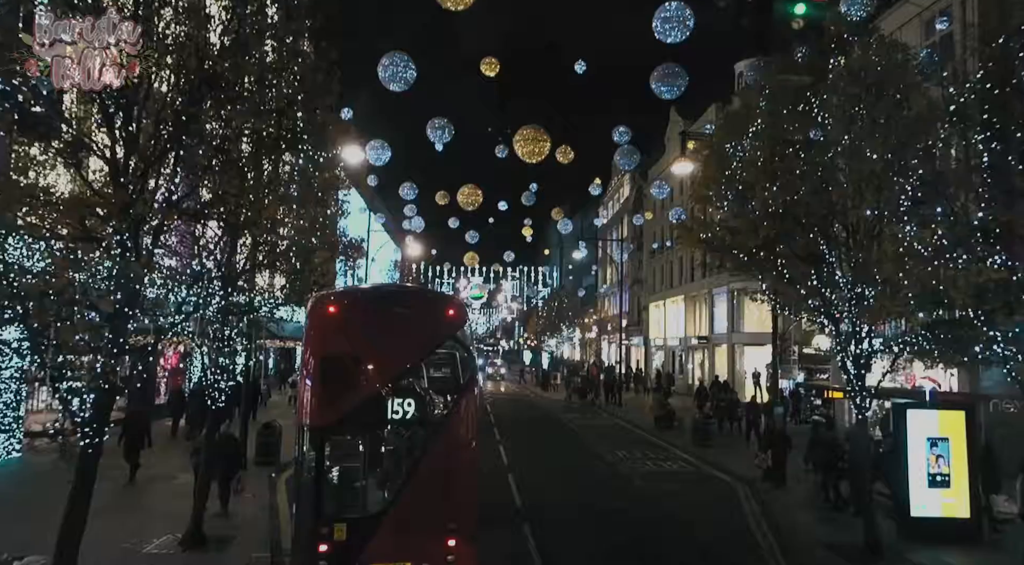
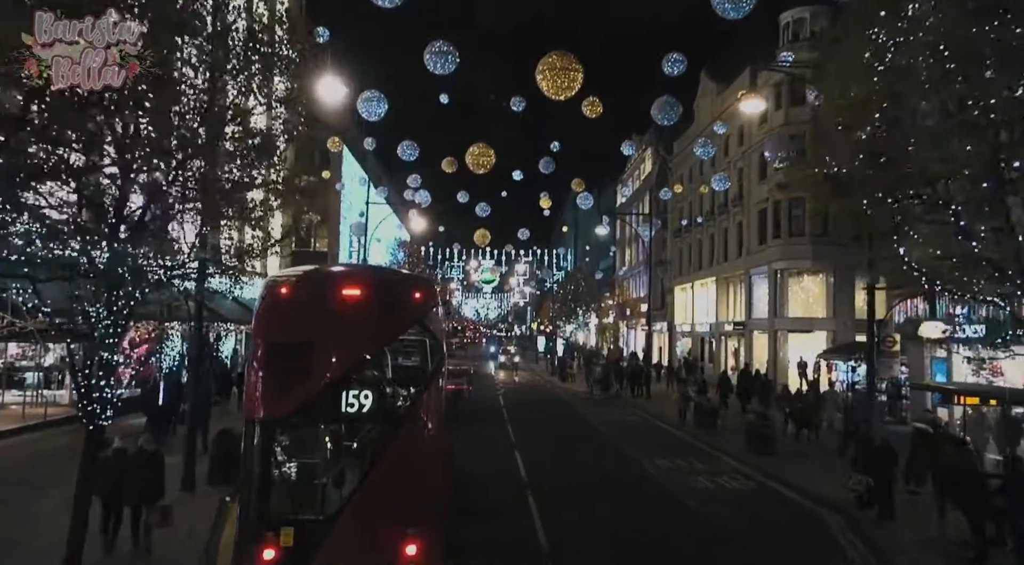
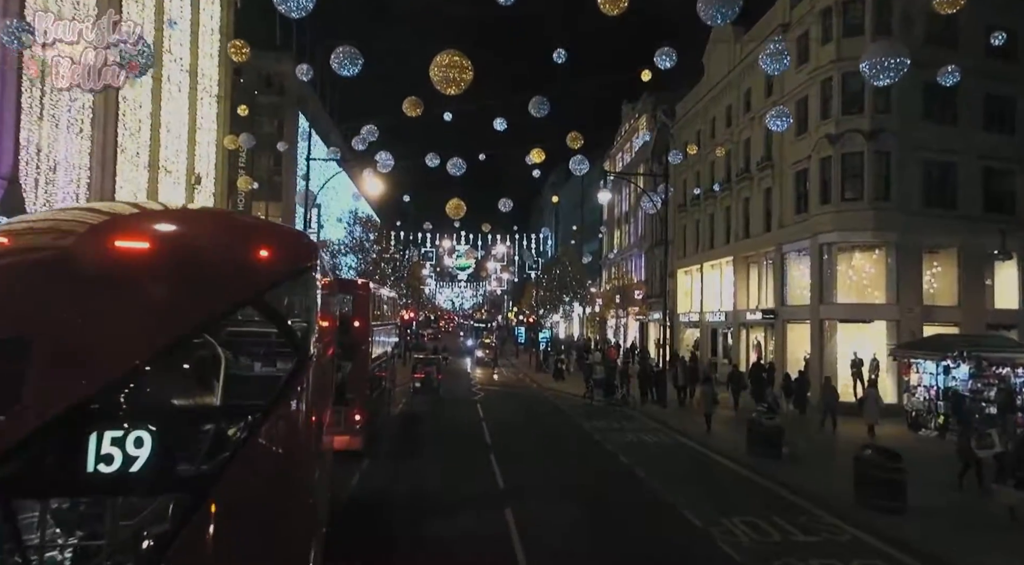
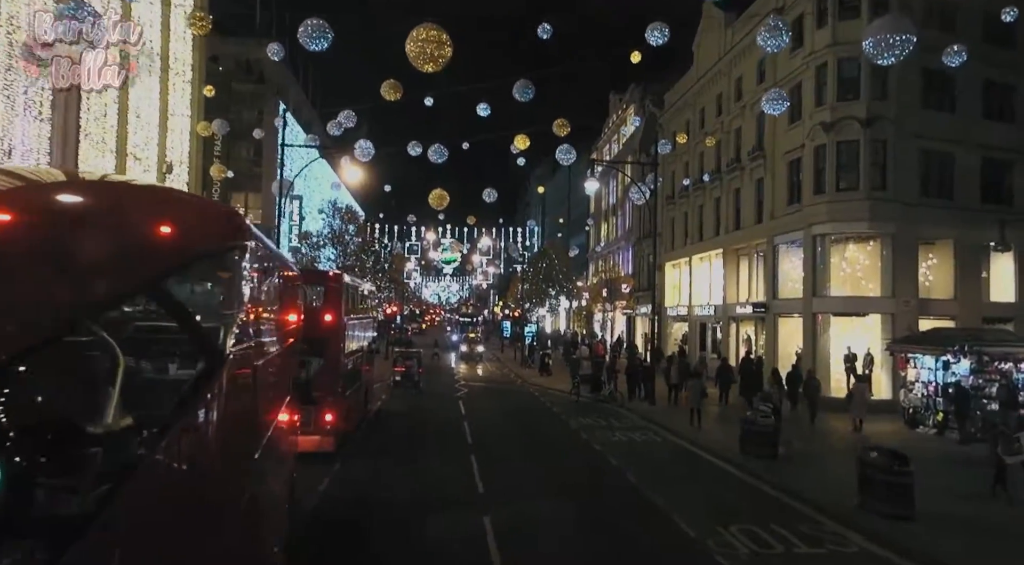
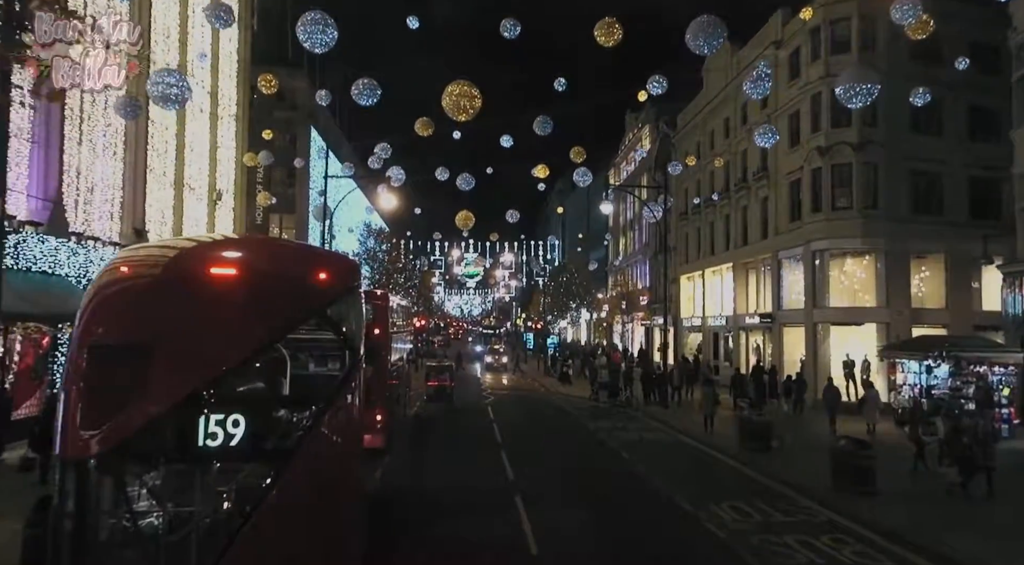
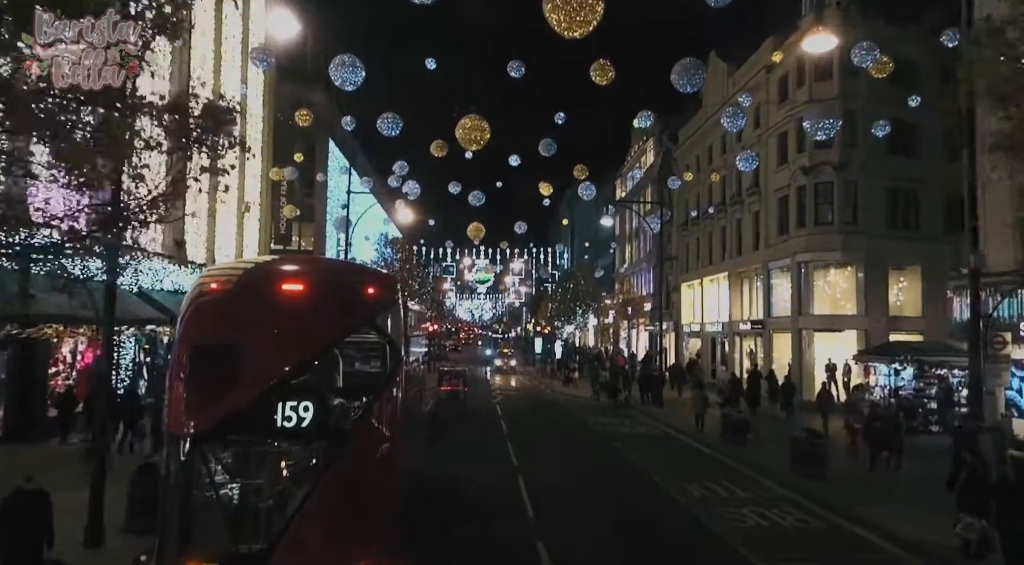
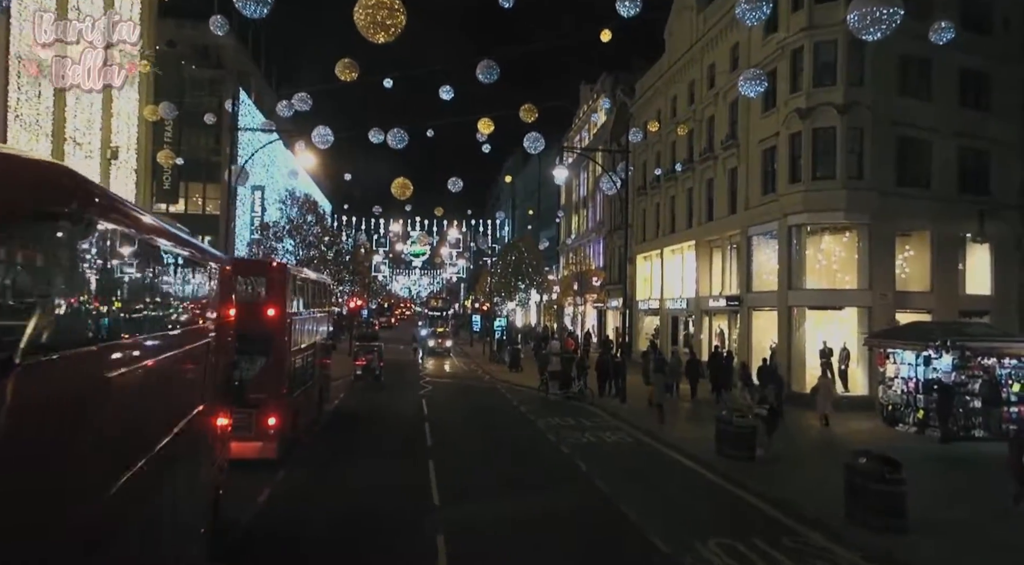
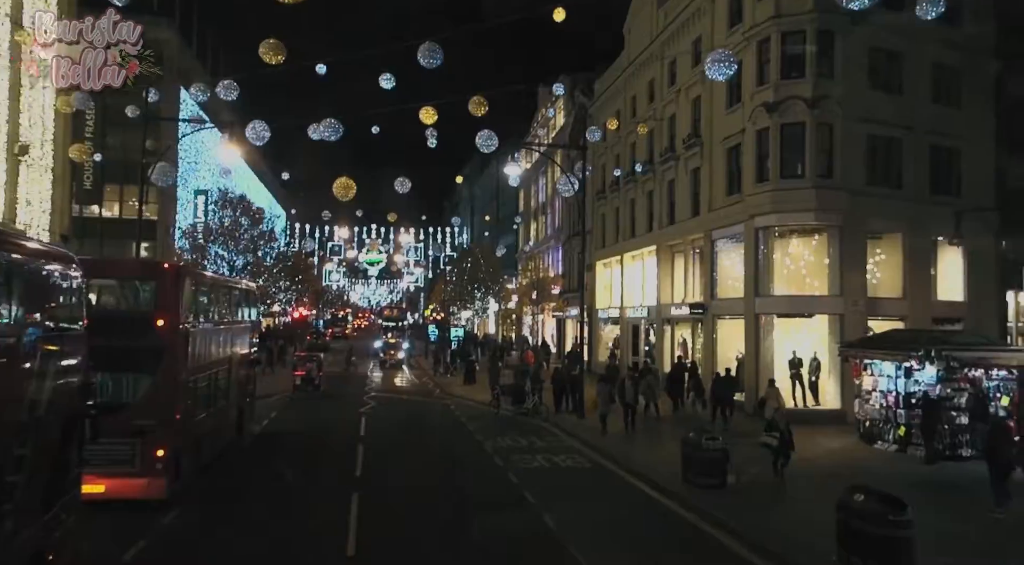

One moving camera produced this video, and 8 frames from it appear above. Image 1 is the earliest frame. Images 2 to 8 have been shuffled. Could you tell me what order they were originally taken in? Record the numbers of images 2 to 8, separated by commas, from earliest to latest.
2, 6, 5, 3, 4, 7, 8
